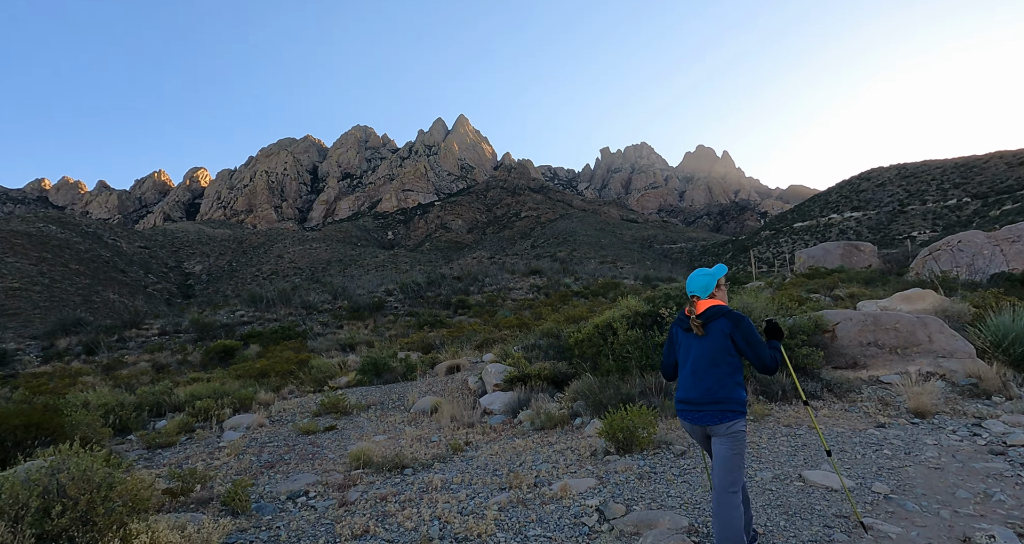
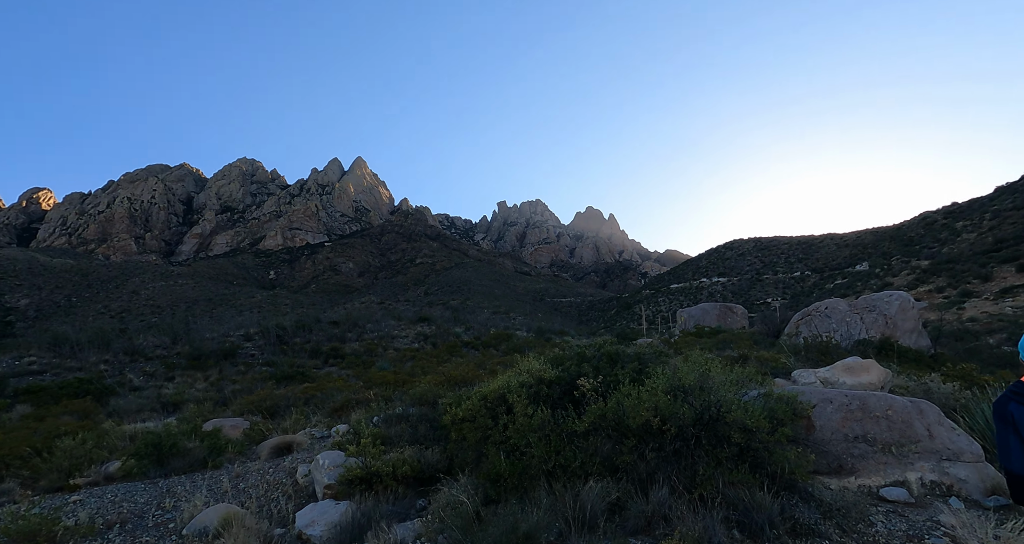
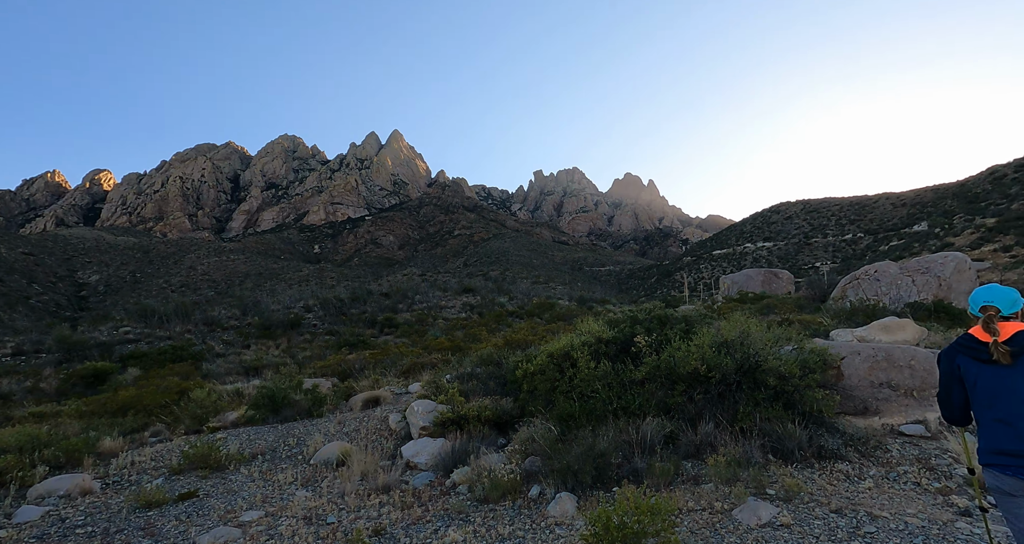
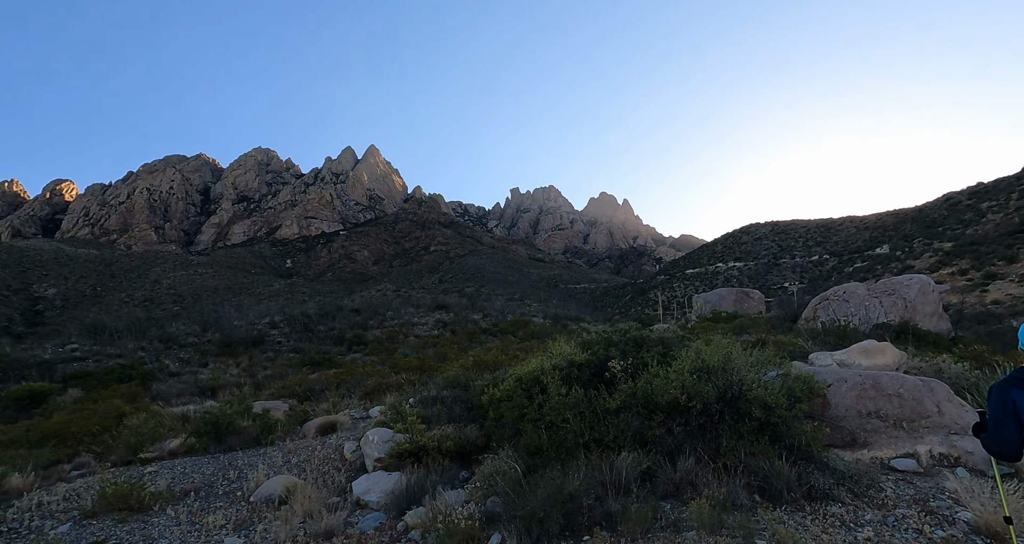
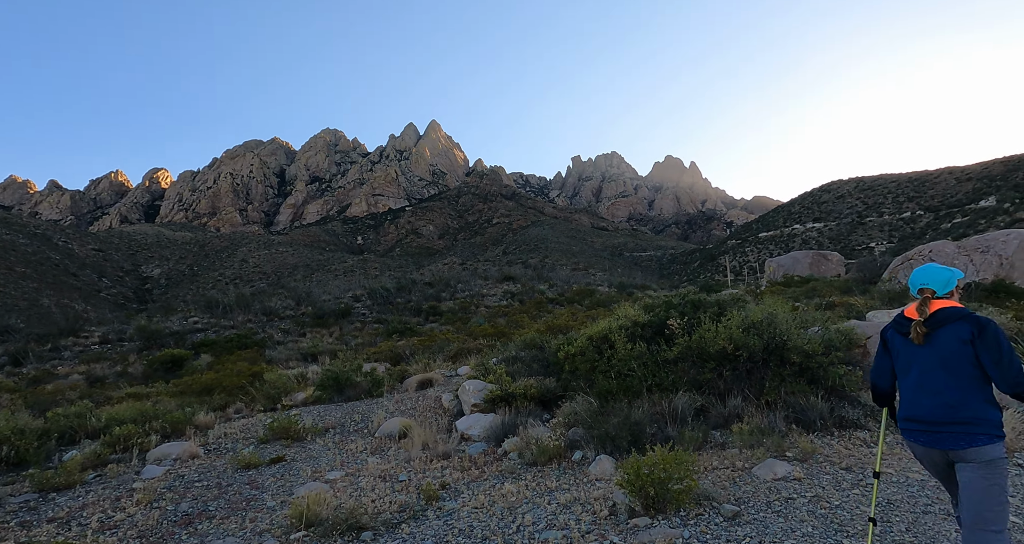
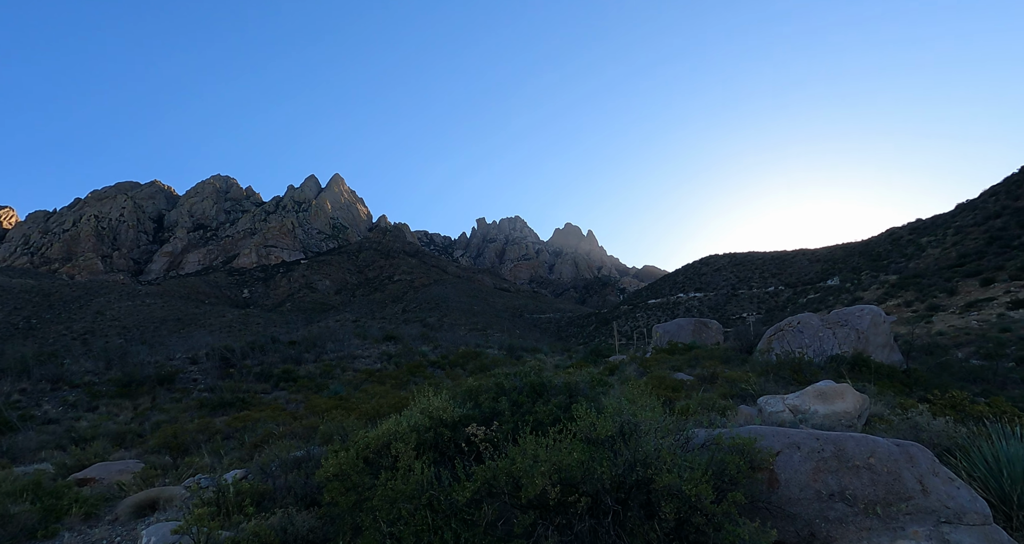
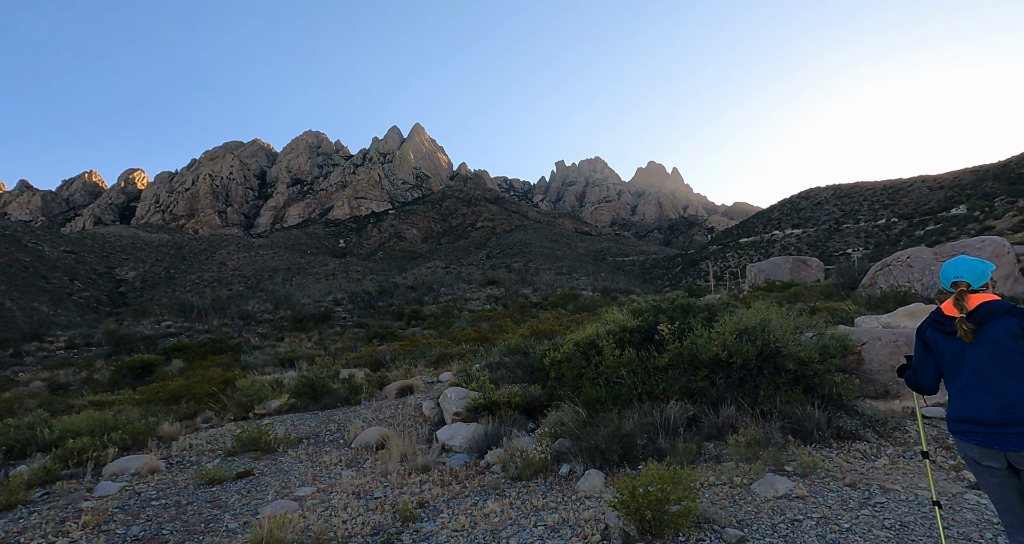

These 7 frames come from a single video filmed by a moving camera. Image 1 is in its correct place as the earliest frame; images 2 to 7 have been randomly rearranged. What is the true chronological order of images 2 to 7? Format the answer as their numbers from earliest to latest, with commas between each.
5, 7, 3, 4, 2, 6
